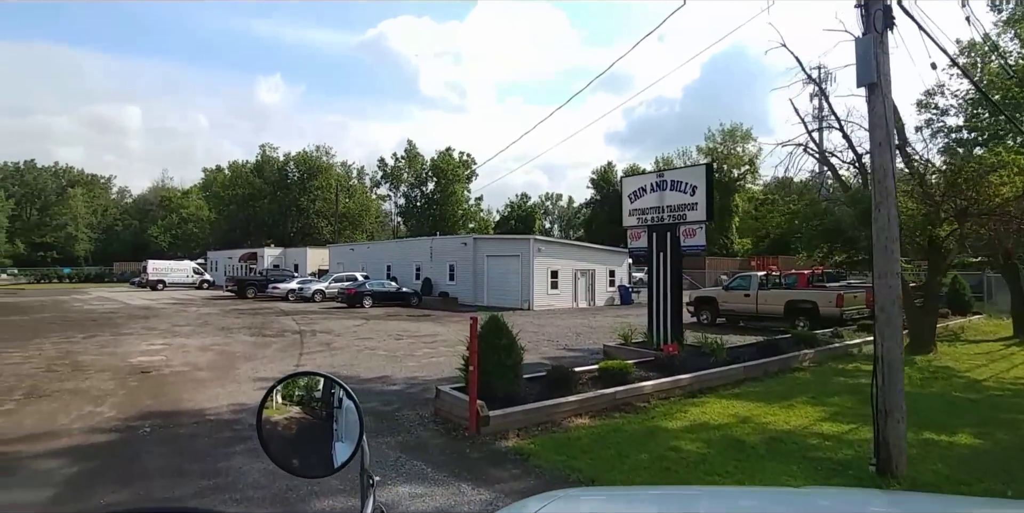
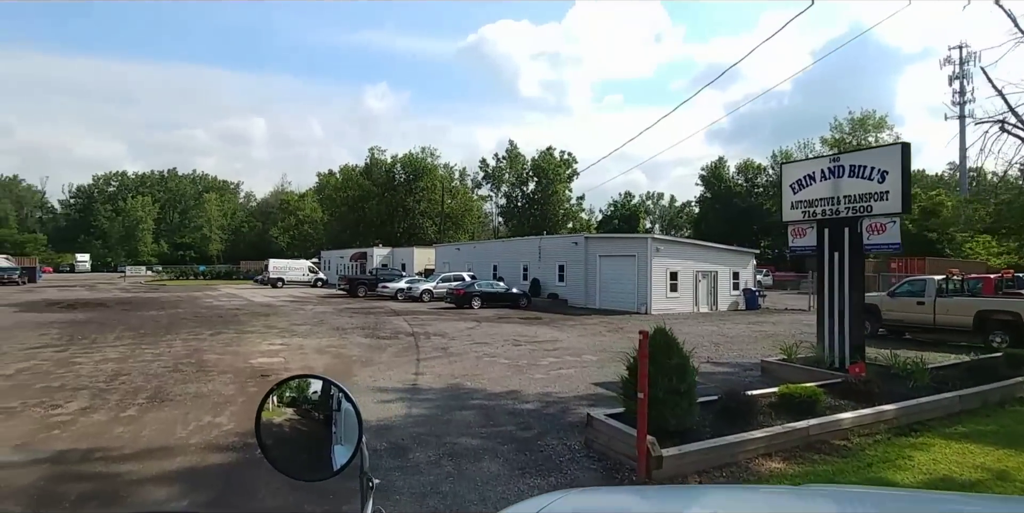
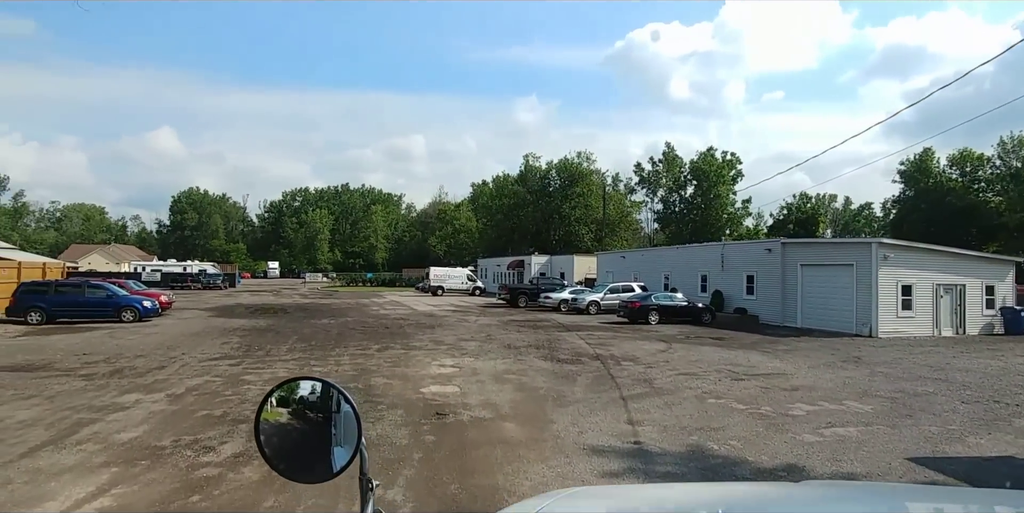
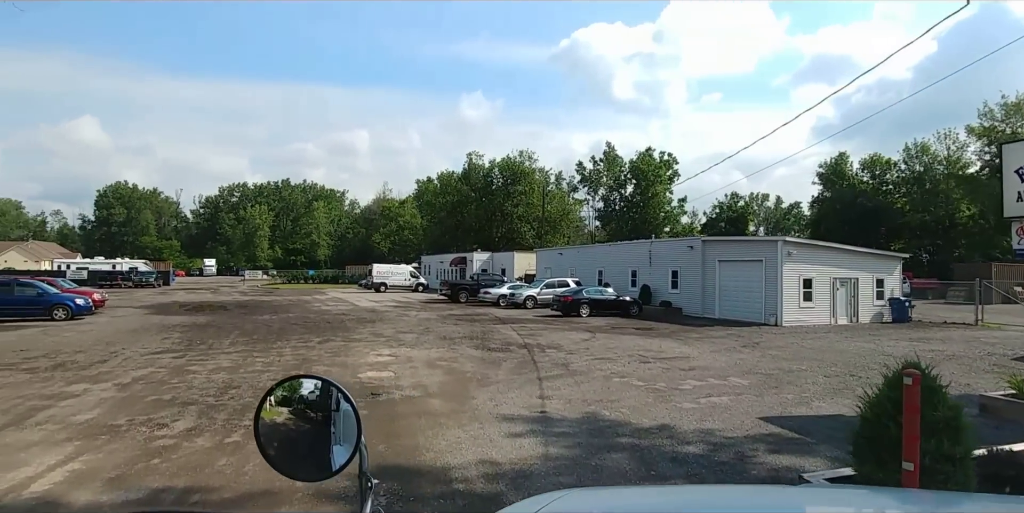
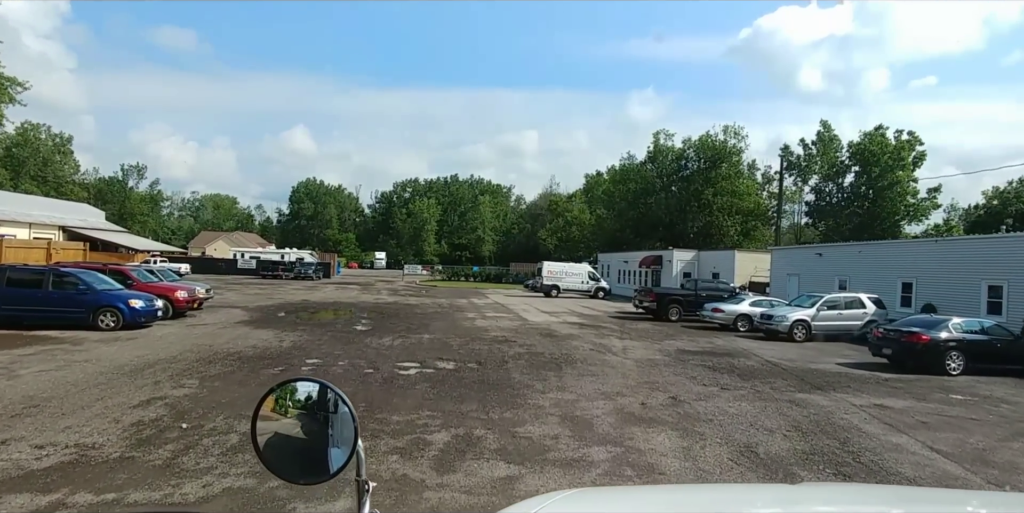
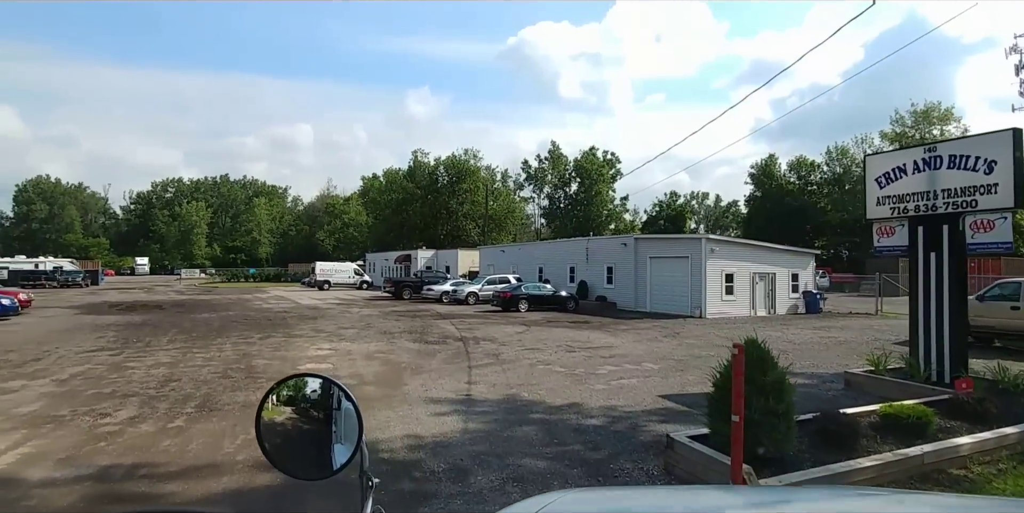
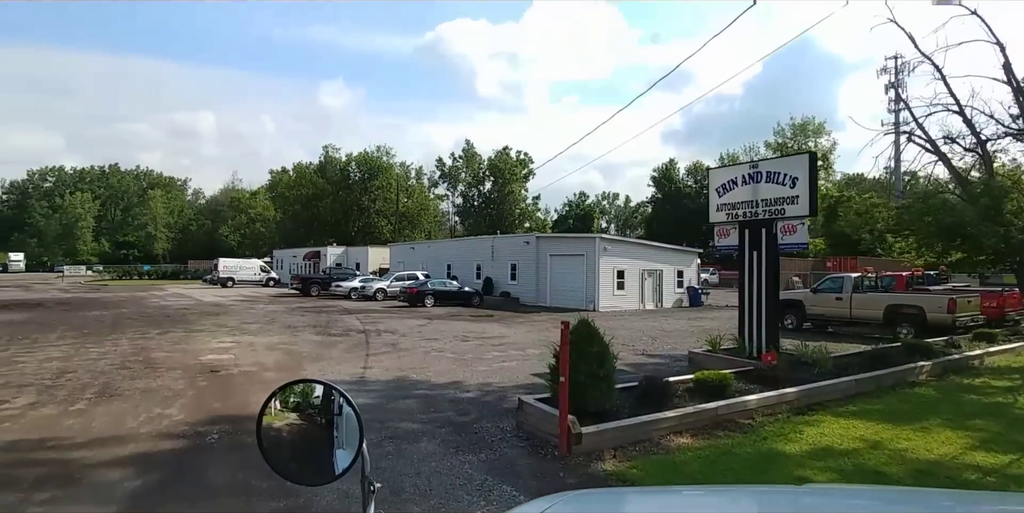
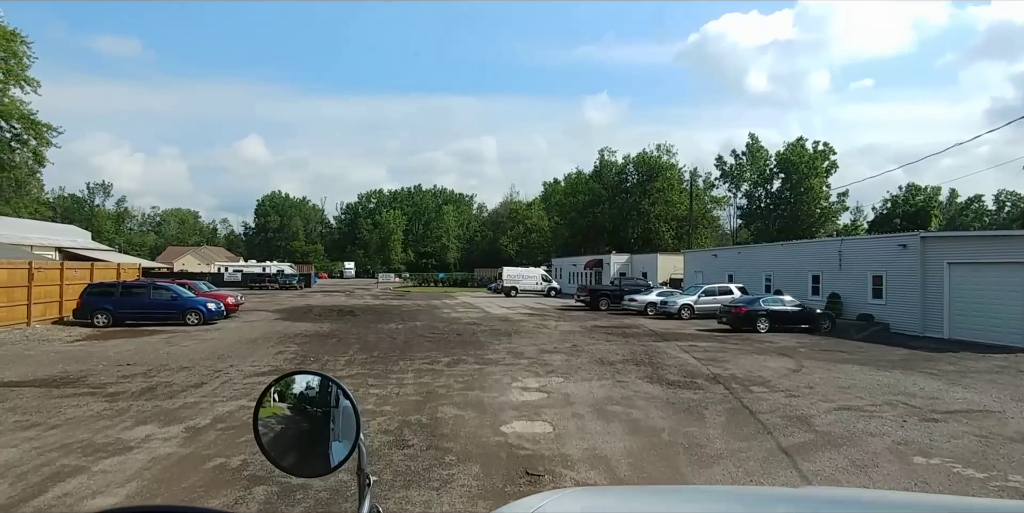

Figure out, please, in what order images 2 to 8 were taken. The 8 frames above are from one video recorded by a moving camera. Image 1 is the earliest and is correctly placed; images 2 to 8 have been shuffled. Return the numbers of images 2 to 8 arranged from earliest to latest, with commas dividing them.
7, 2, 6, 4, 3, 8, 5
